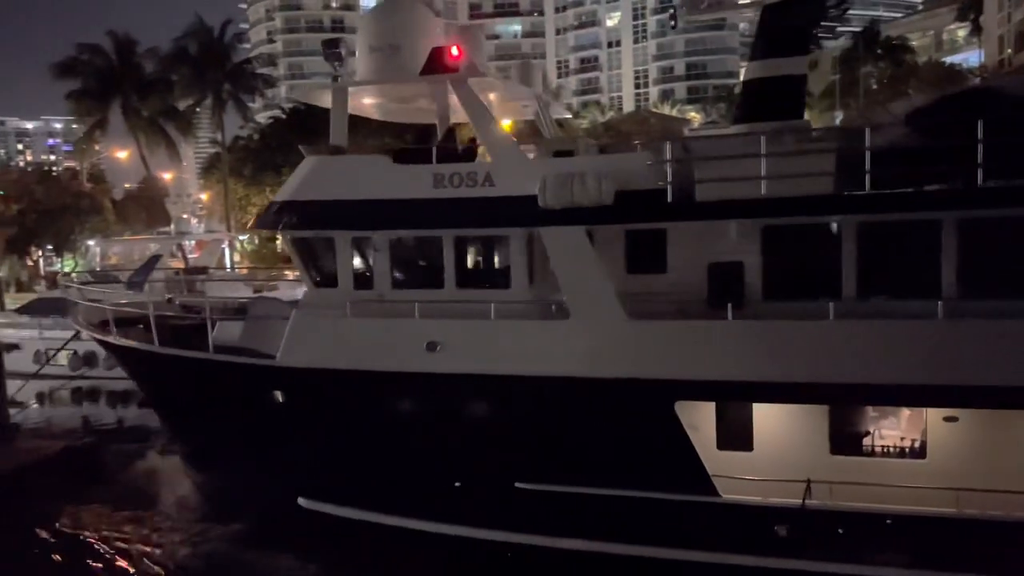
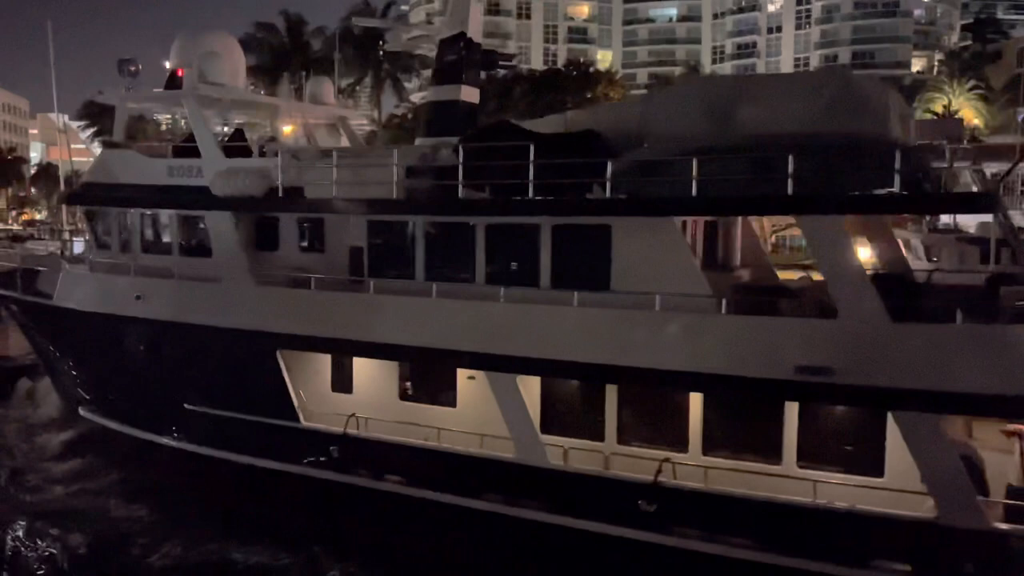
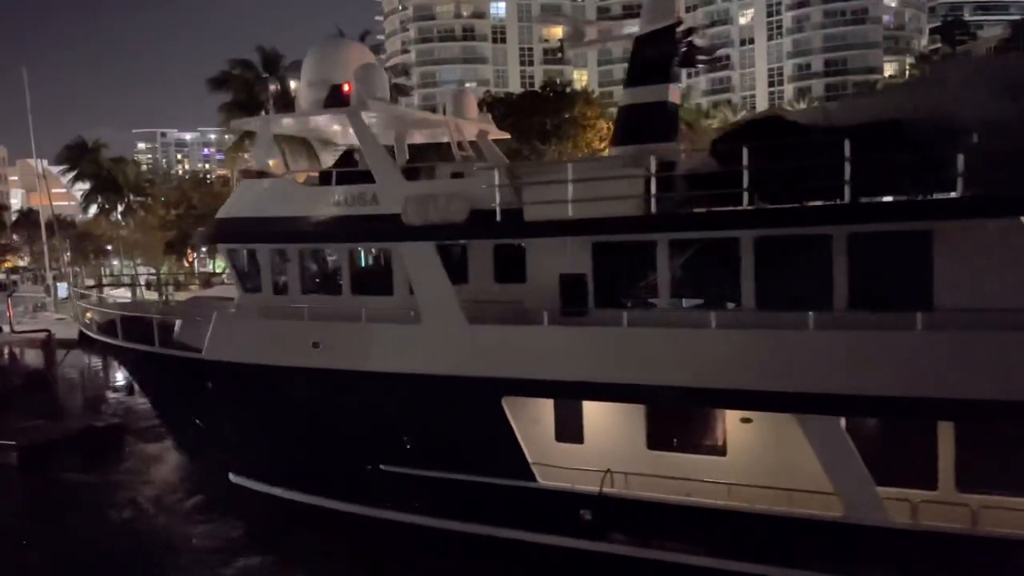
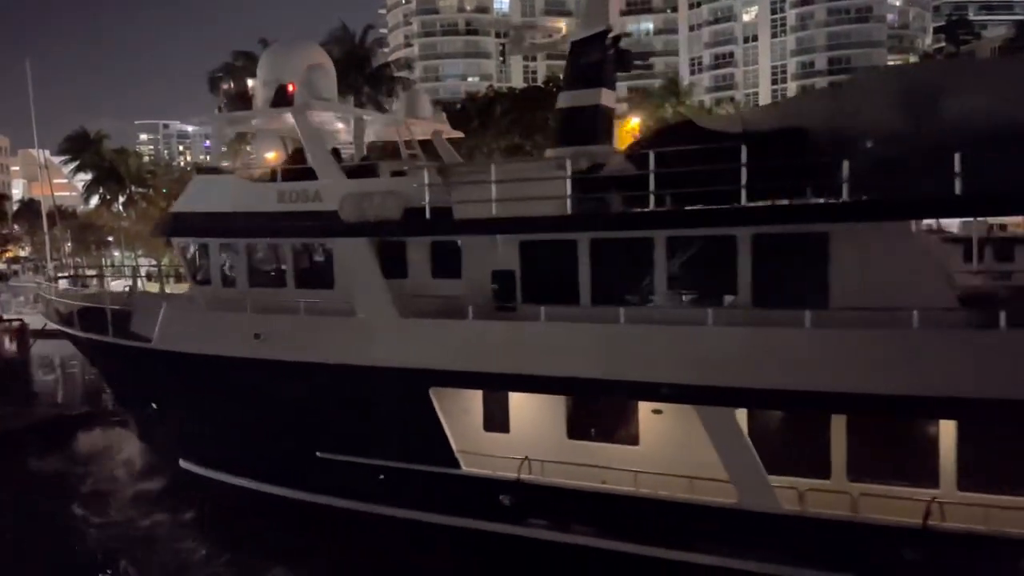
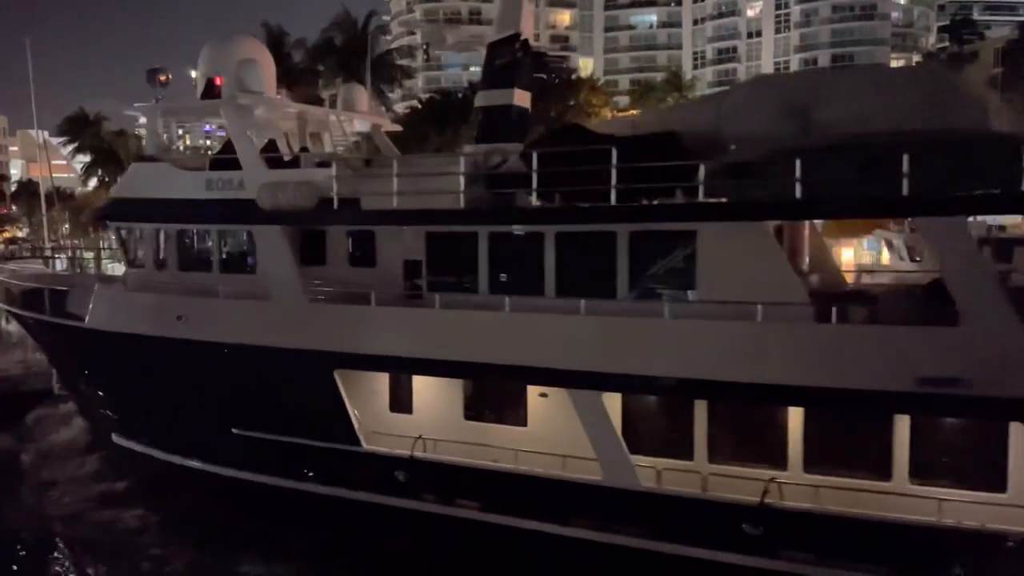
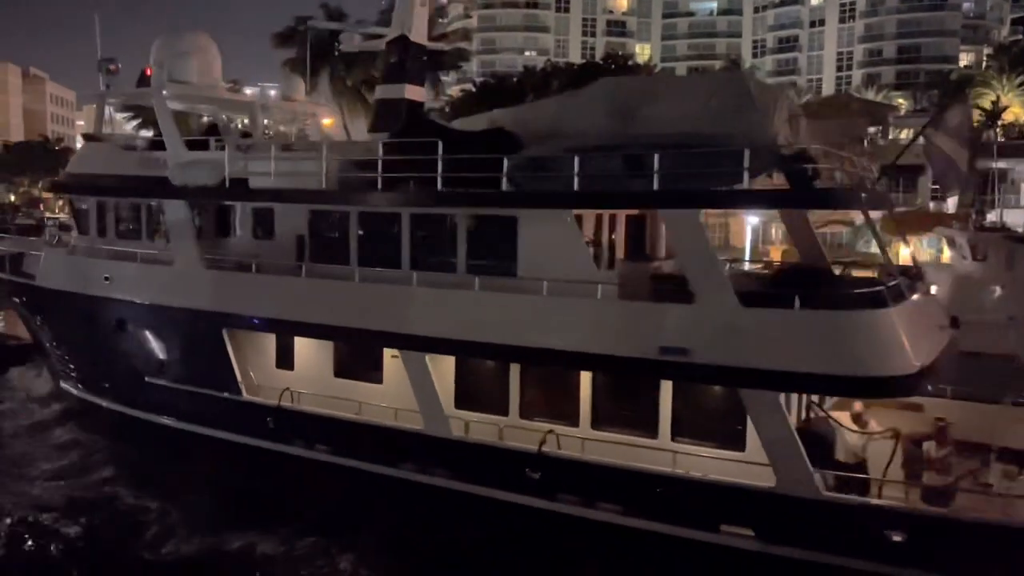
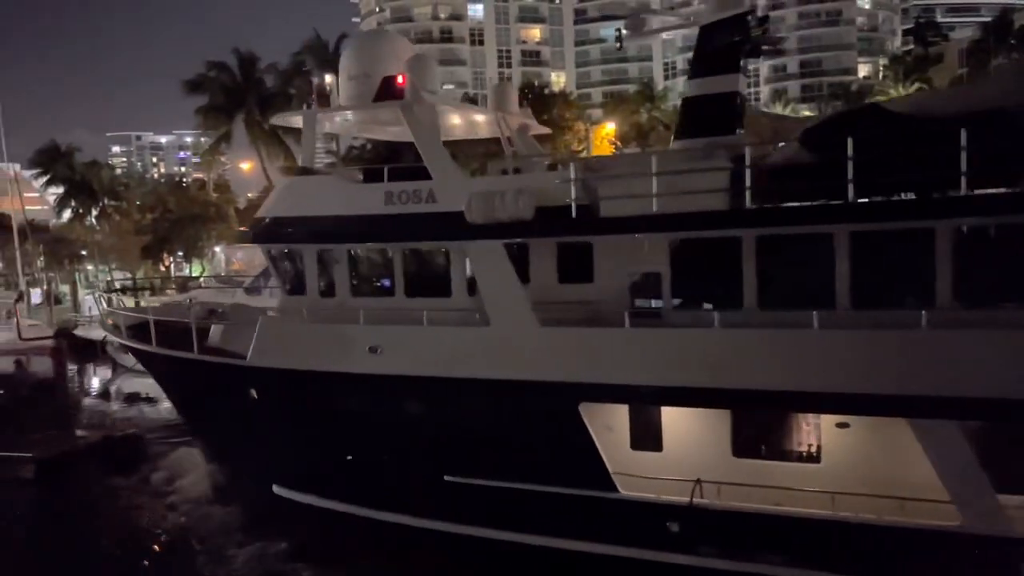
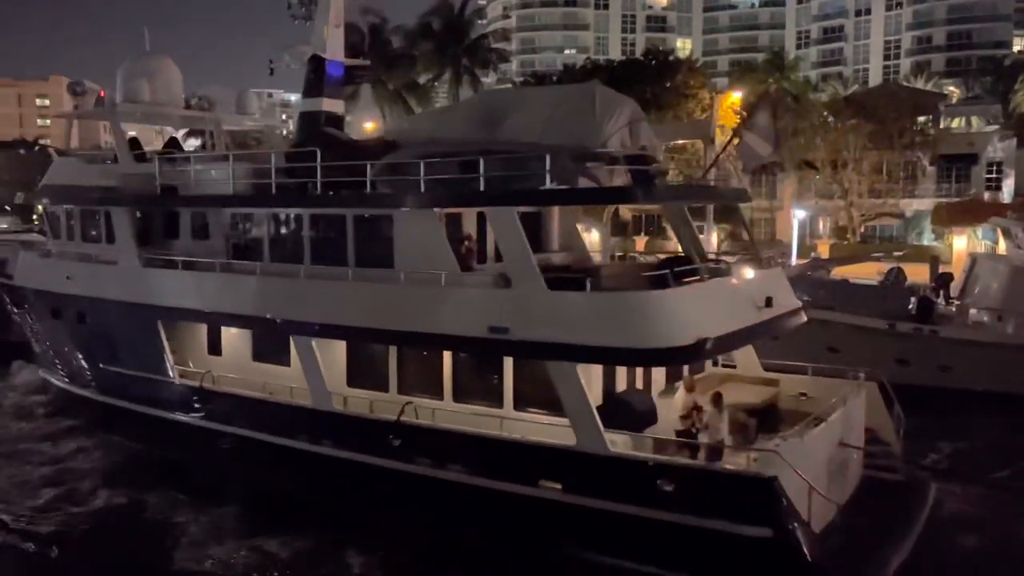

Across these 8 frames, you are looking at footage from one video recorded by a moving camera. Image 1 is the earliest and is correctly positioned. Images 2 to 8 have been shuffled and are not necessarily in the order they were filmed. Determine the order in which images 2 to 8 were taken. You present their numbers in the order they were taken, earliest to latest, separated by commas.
7, 3, 4, 5, 2, 6, 8
